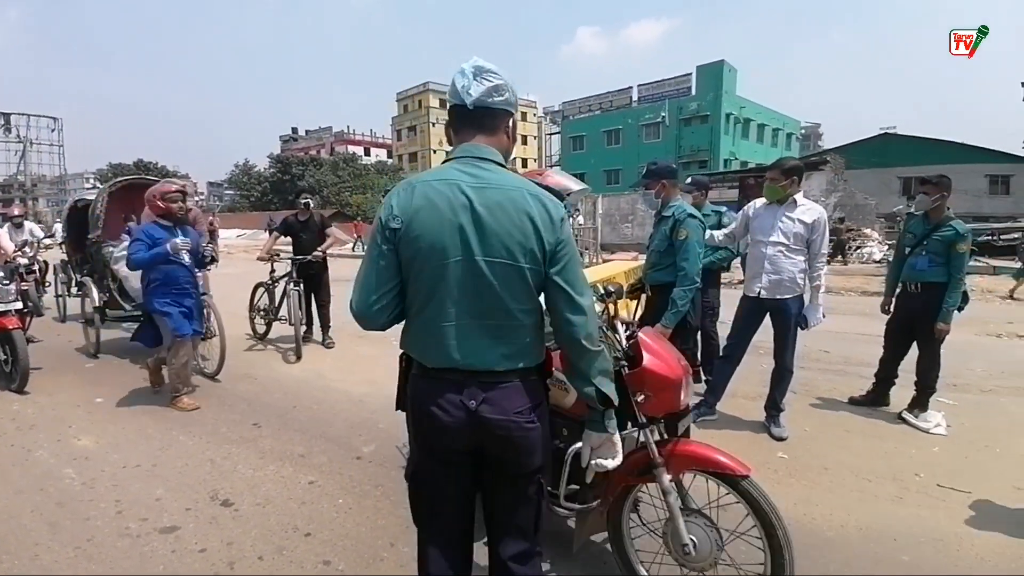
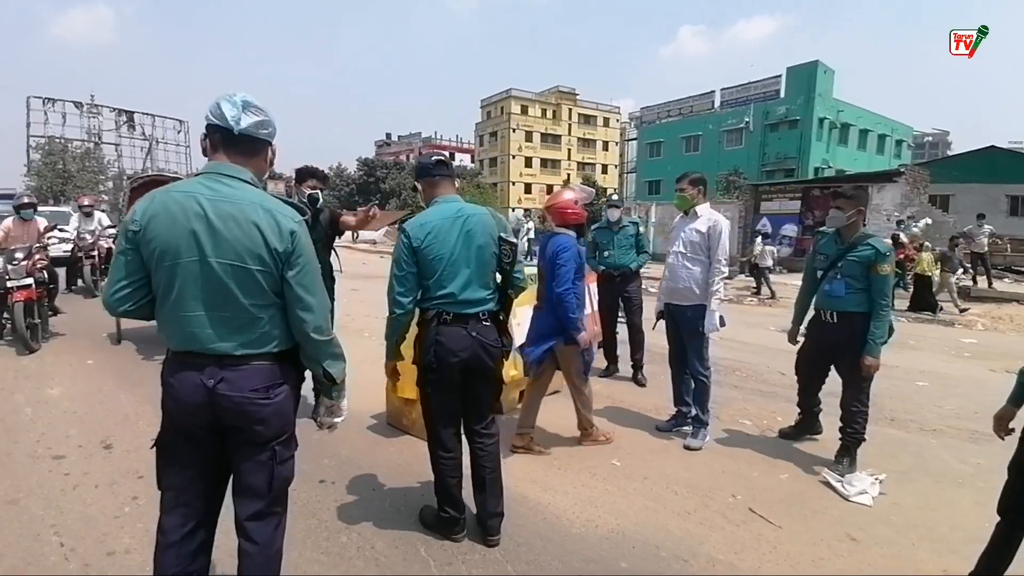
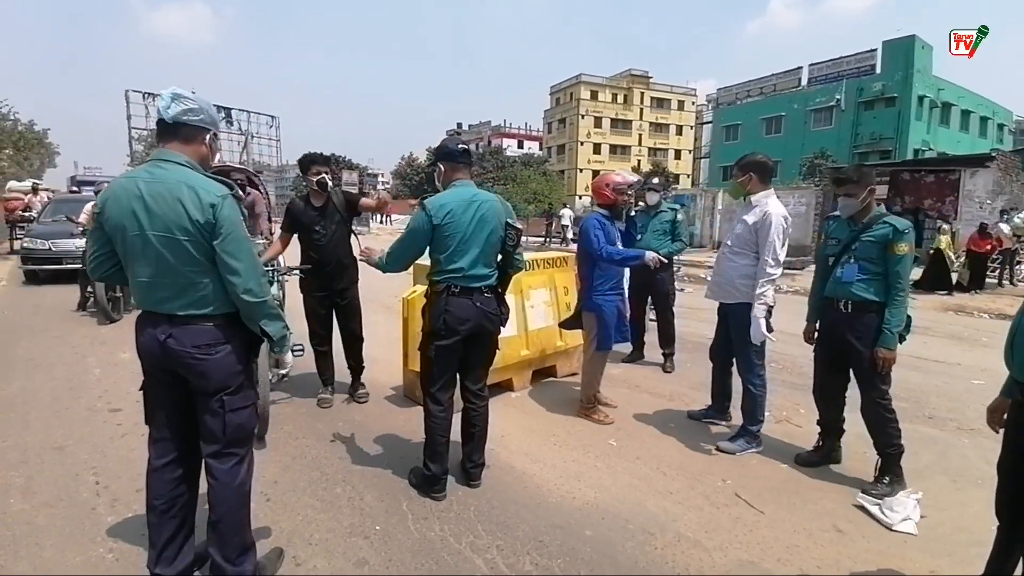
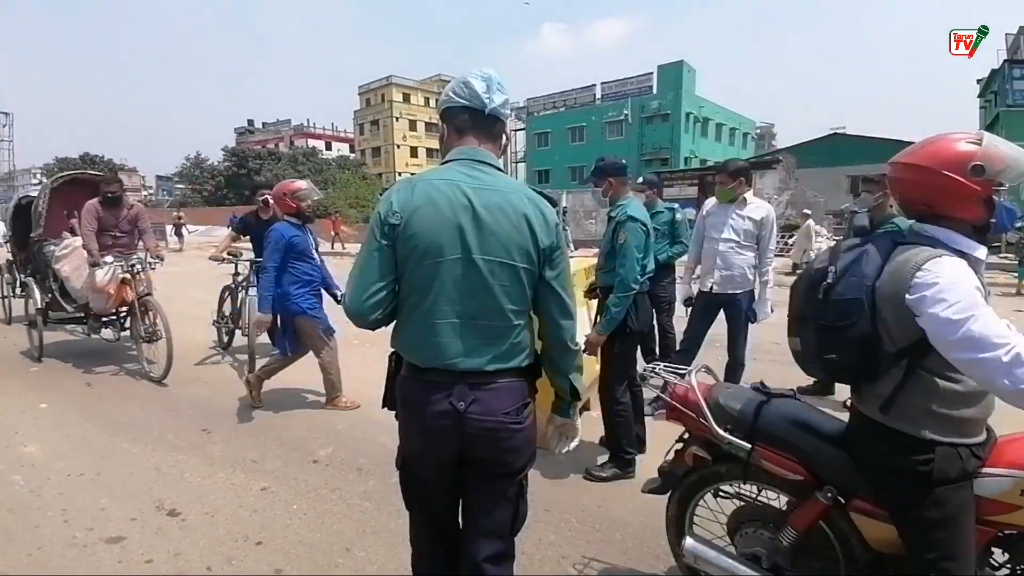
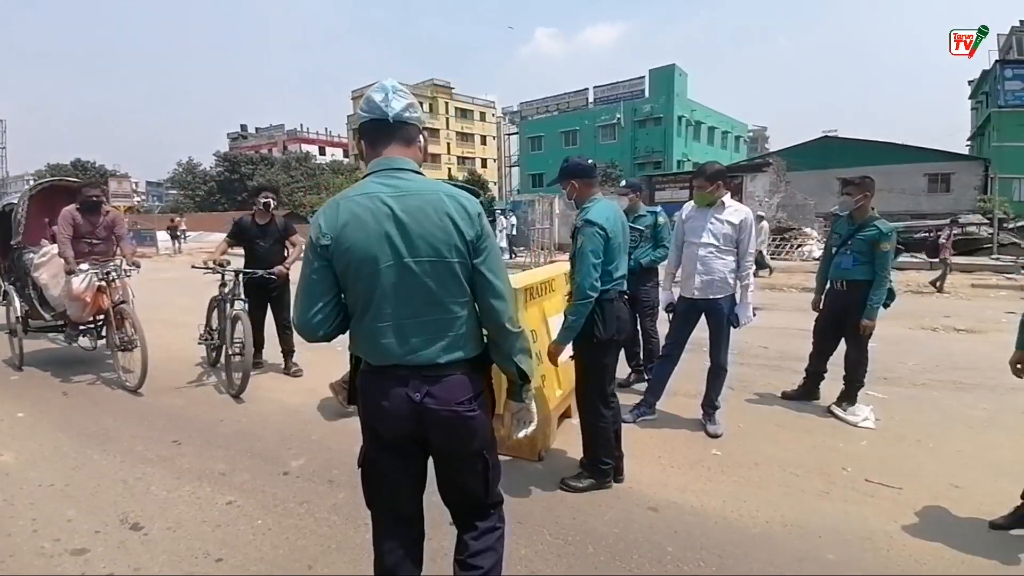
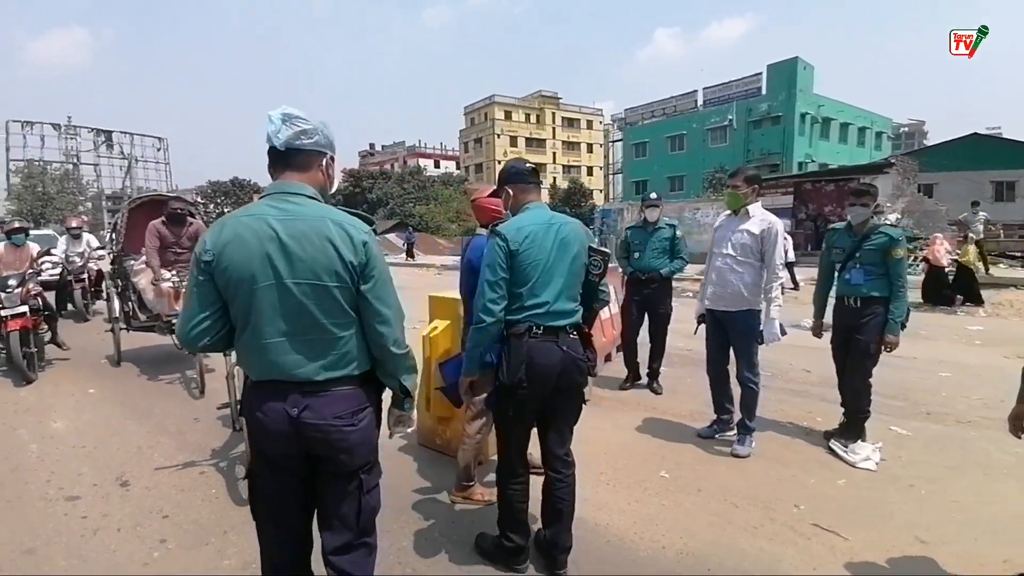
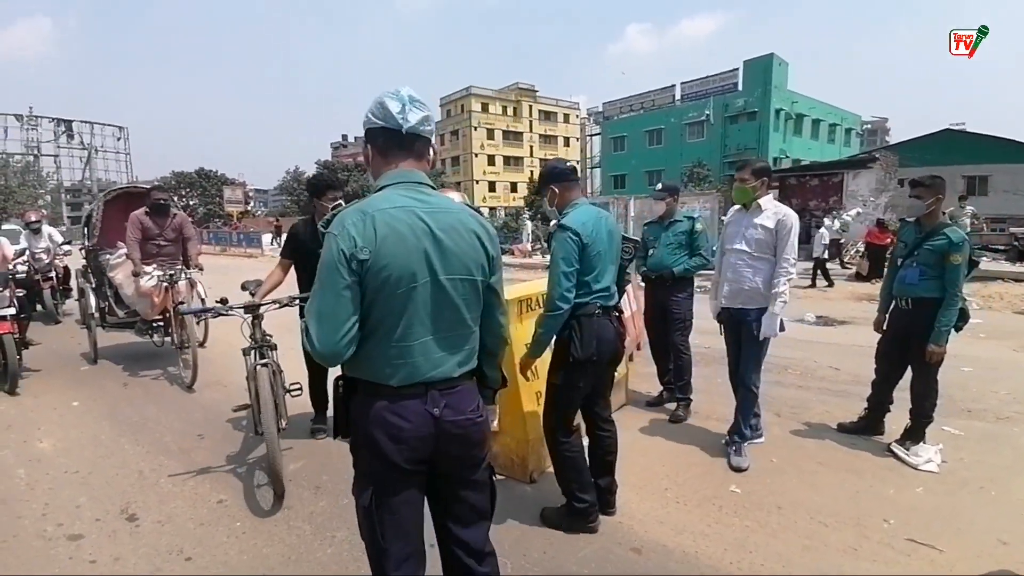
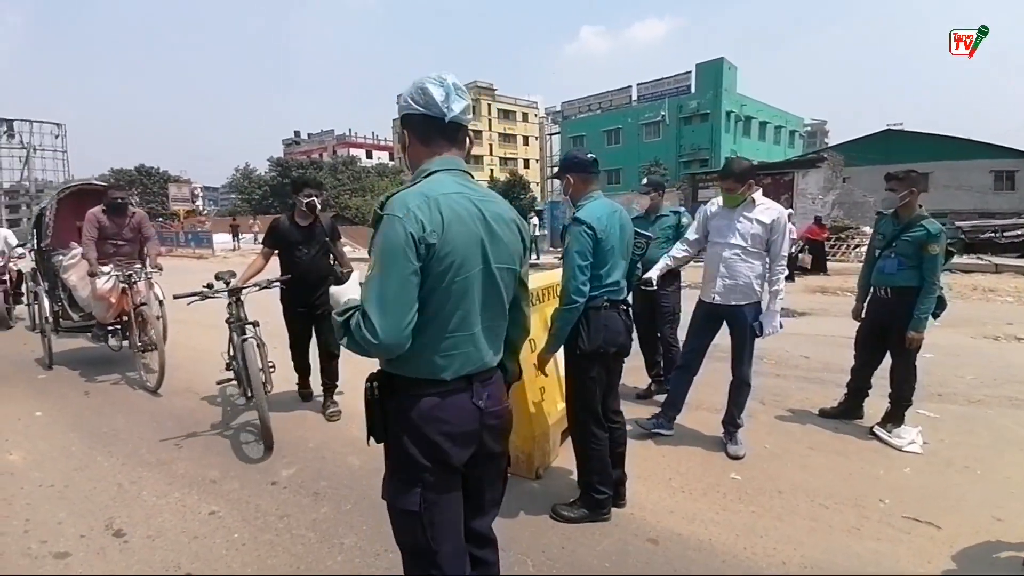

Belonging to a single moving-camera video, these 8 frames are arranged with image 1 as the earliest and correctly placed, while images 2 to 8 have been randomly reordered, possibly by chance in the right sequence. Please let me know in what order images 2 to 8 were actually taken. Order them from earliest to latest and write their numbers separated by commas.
4, 5, 8, 7, 6, 2, 3
